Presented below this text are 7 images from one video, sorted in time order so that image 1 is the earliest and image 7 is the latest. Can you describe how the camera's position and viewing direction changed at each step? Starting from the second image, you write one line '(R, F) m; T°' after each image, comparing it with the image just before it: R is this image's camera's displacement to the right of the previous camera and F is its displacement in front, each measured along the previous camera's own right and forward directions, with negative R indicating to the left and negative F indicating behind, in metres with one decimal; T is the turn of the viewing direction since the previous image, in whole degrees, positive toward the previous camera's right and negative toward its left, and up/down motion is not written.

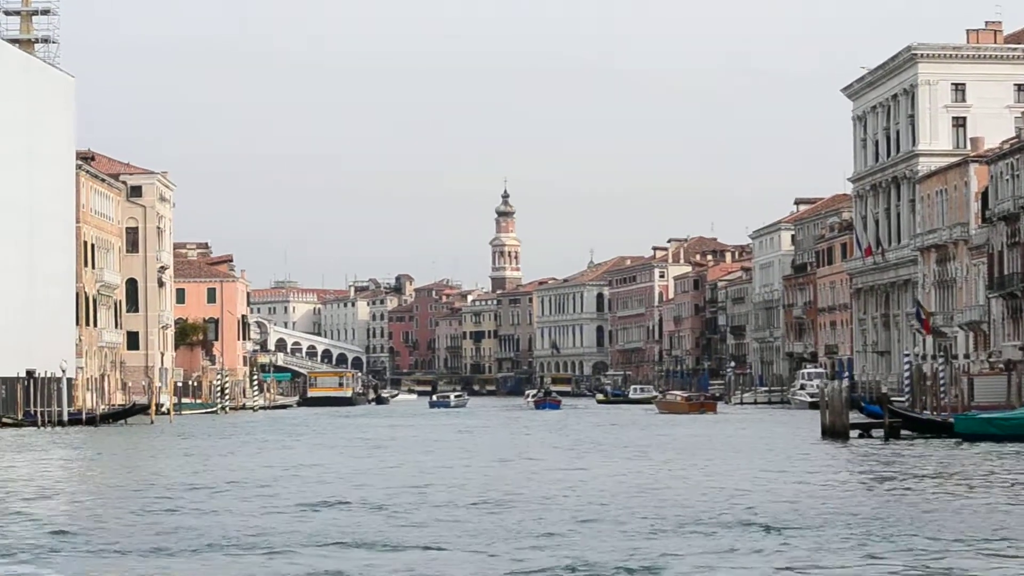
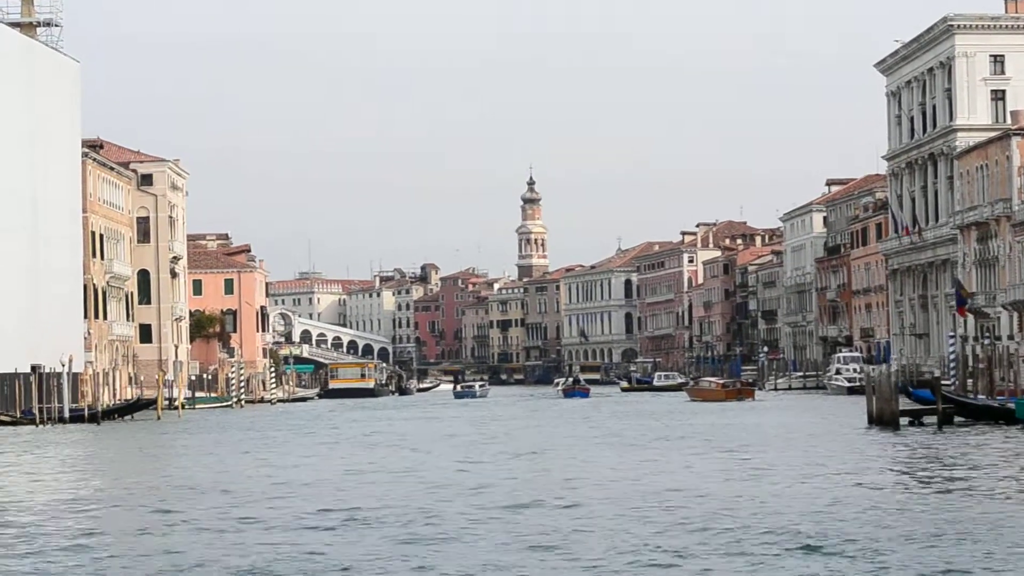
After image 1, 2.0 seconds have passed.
(+0.2, +3.4) m; -1°
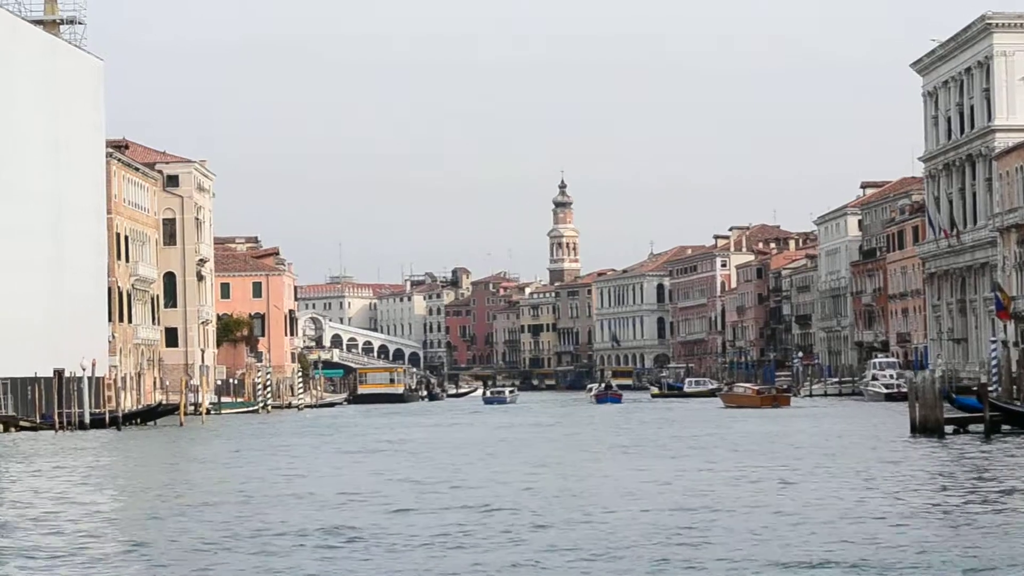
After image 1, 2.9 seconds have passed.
(+0.1, +1.5) m; -1°
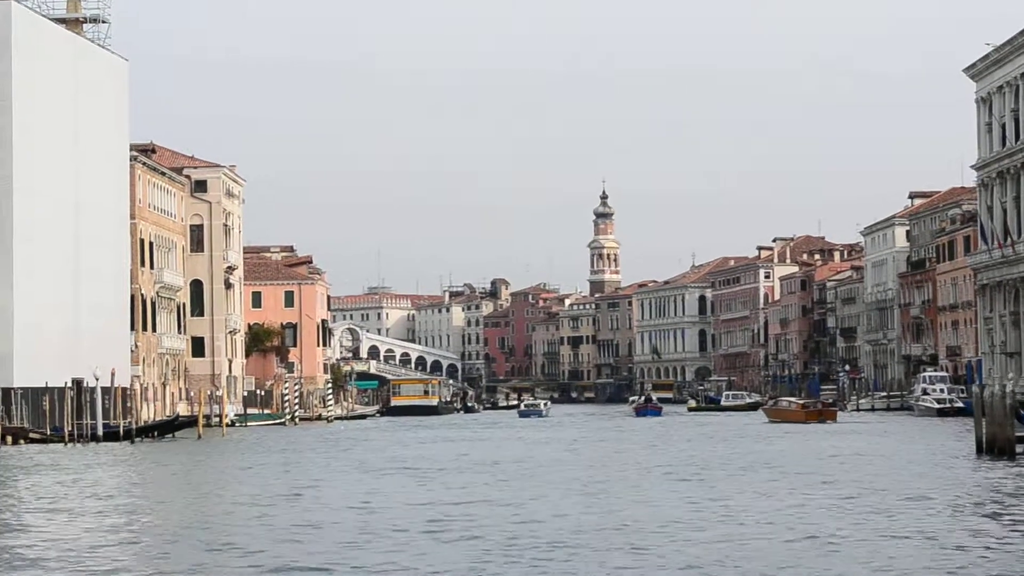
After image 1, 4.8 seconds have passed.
(+0.2, +3.1) m; -1°
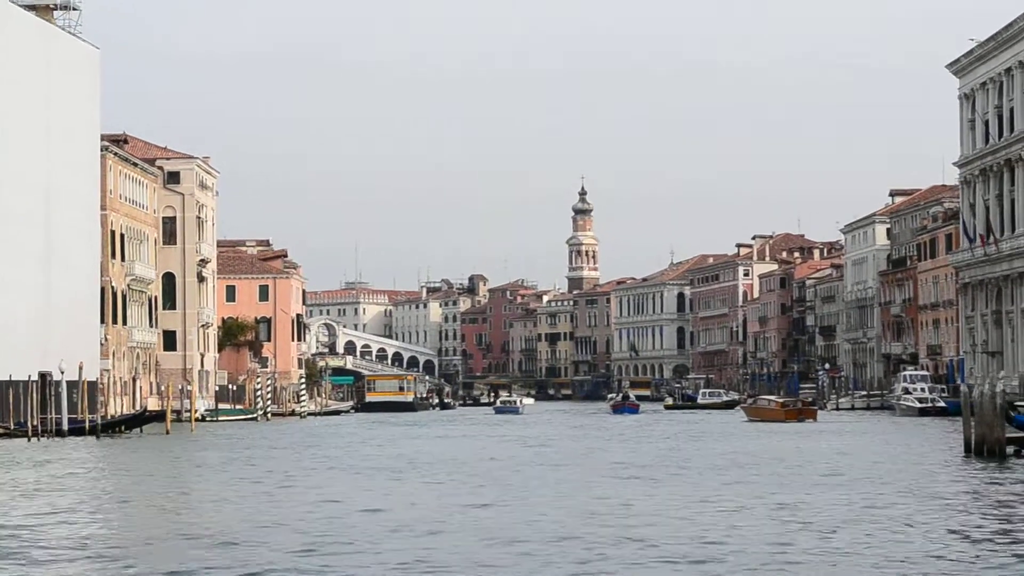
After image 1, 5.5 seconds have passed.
(+0.1, +1.3) m; +1°
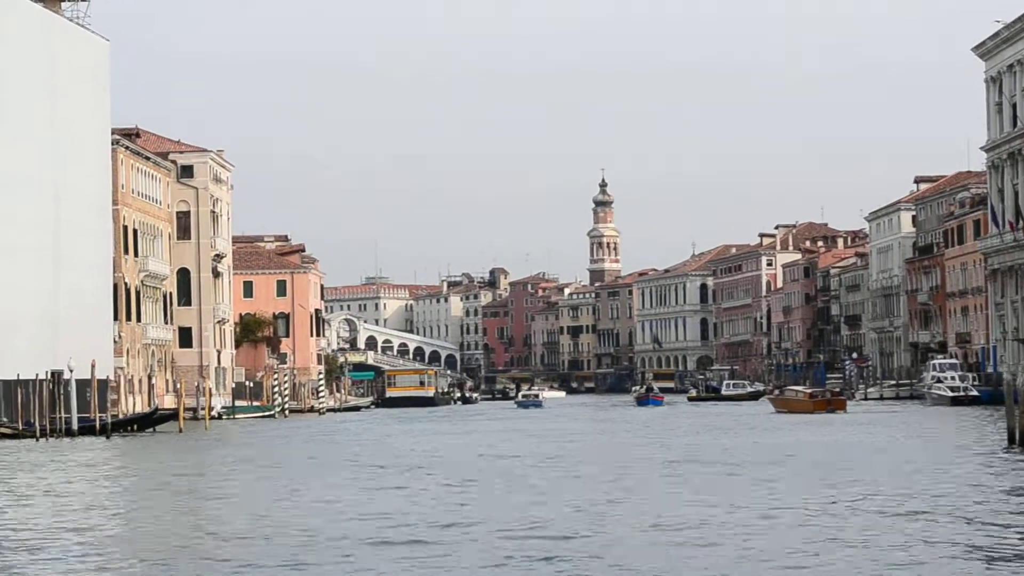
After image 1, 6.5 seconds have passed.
(0.0, +1.7) m; -1°
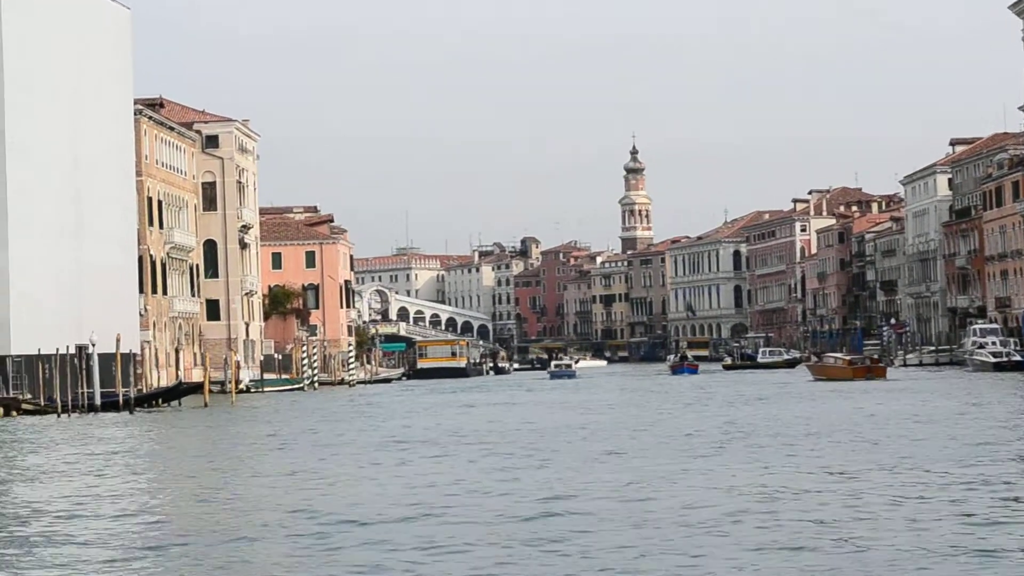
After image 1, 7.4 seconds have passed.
(0.0, +1.5) m; -1°
